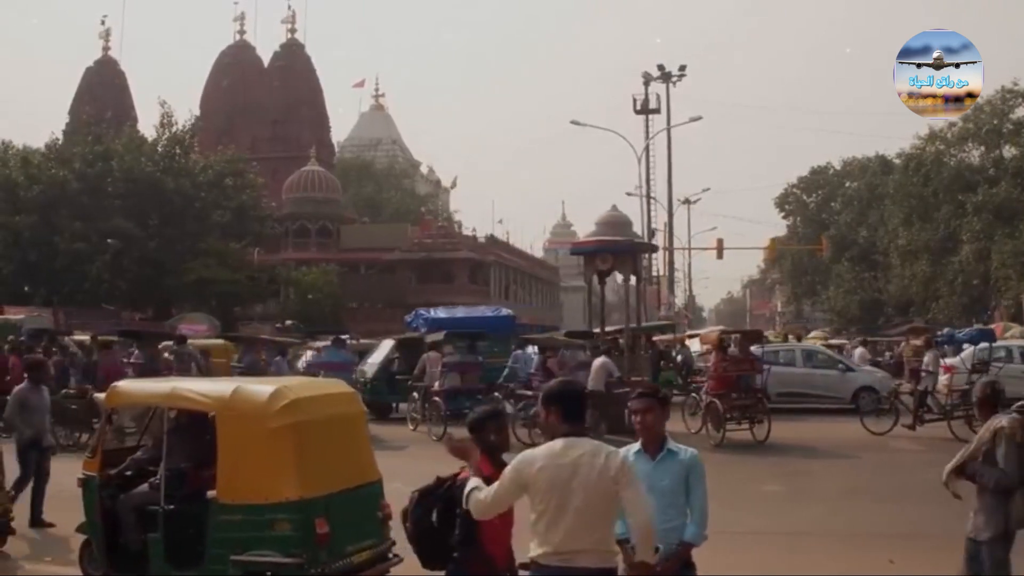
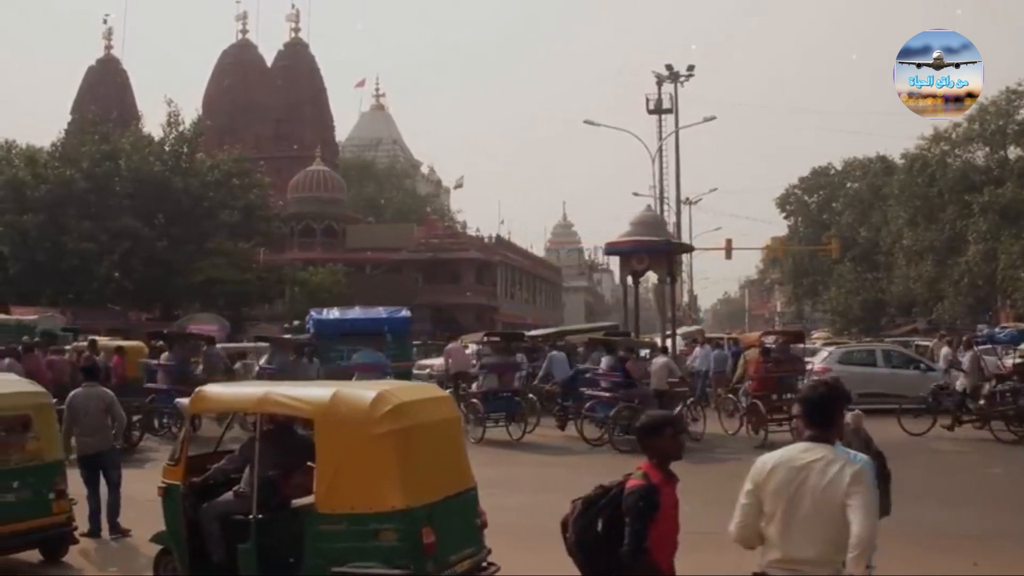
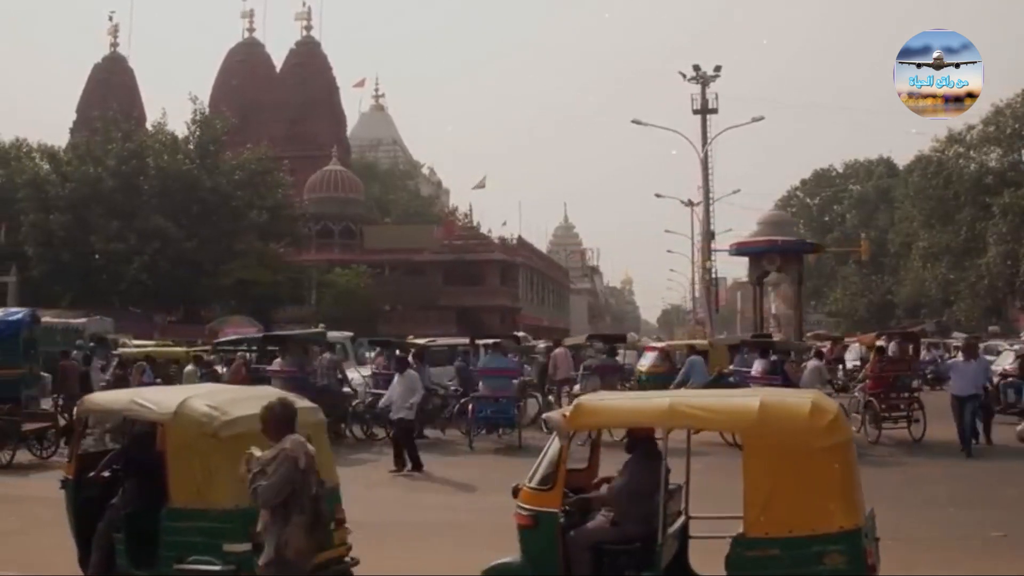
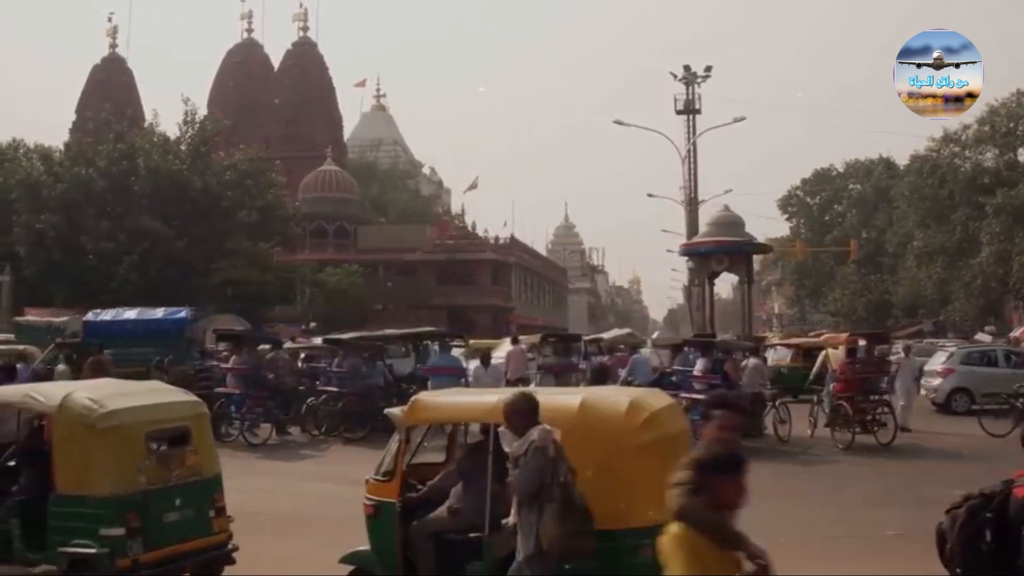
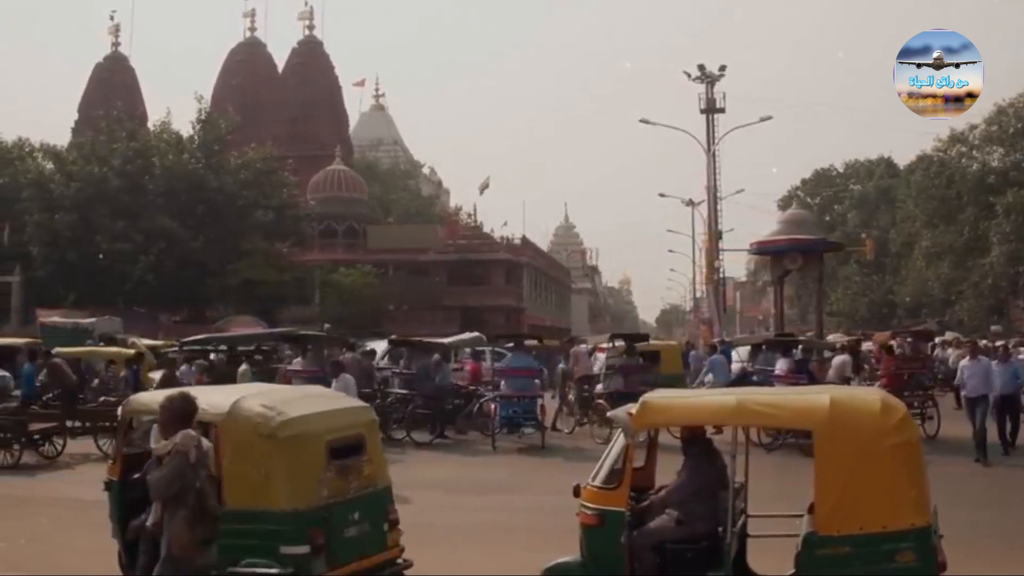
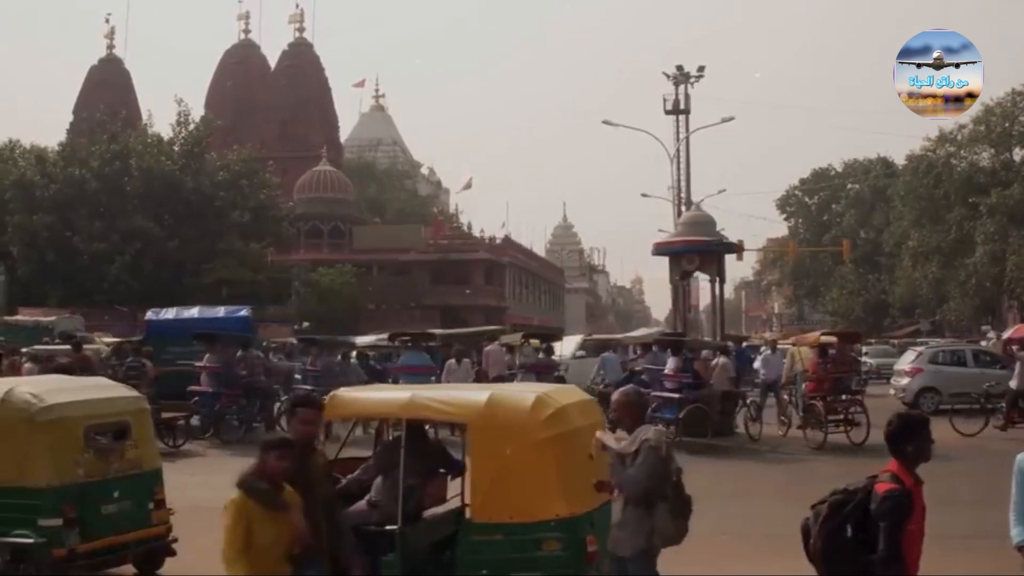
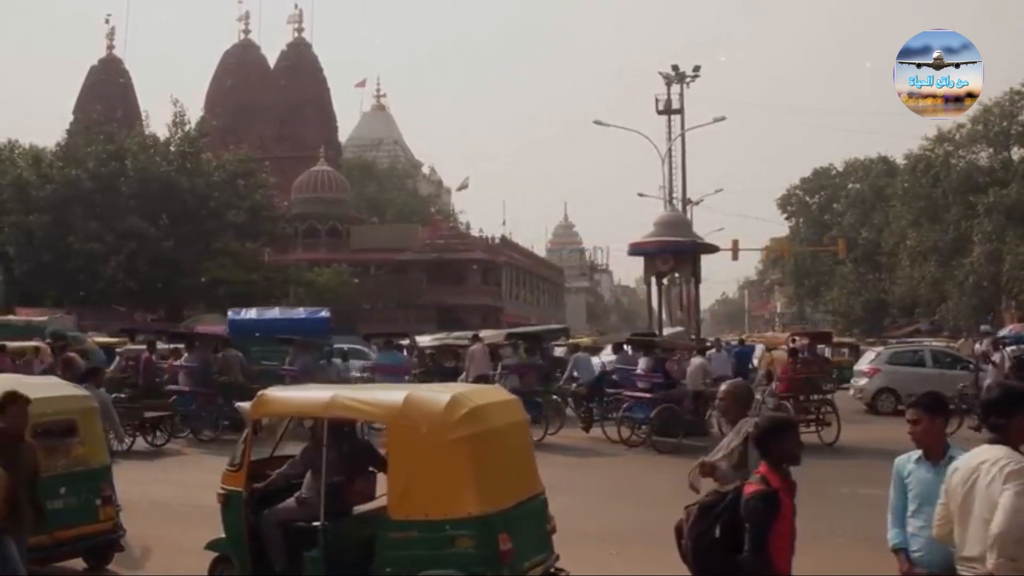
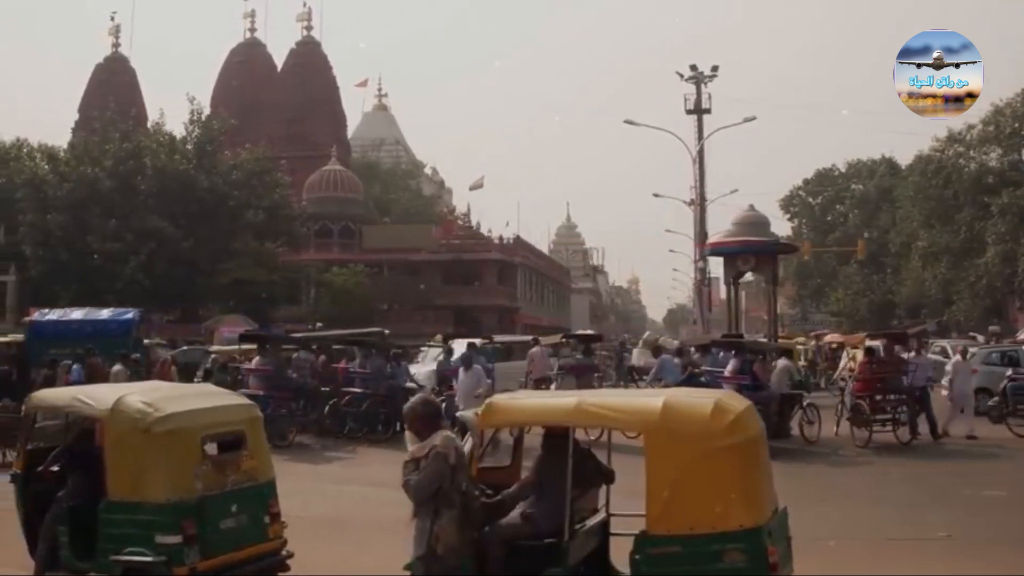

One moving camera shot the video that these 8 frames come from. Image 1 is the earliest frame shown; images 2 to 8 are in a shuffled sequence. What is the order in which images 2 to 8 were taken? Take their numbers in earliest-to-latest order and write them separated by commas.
2, 7, 6, 4, 8, 3, 5
